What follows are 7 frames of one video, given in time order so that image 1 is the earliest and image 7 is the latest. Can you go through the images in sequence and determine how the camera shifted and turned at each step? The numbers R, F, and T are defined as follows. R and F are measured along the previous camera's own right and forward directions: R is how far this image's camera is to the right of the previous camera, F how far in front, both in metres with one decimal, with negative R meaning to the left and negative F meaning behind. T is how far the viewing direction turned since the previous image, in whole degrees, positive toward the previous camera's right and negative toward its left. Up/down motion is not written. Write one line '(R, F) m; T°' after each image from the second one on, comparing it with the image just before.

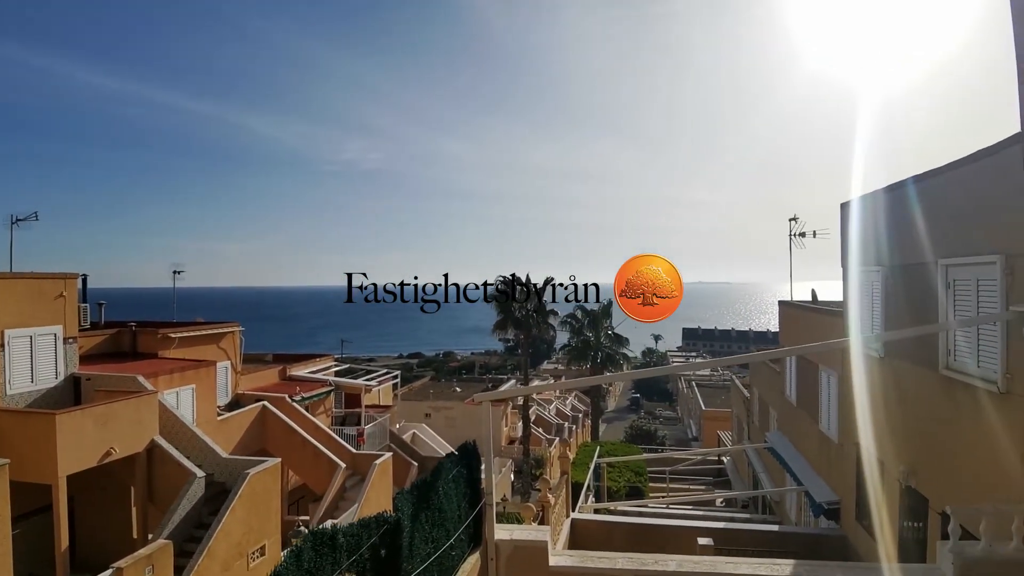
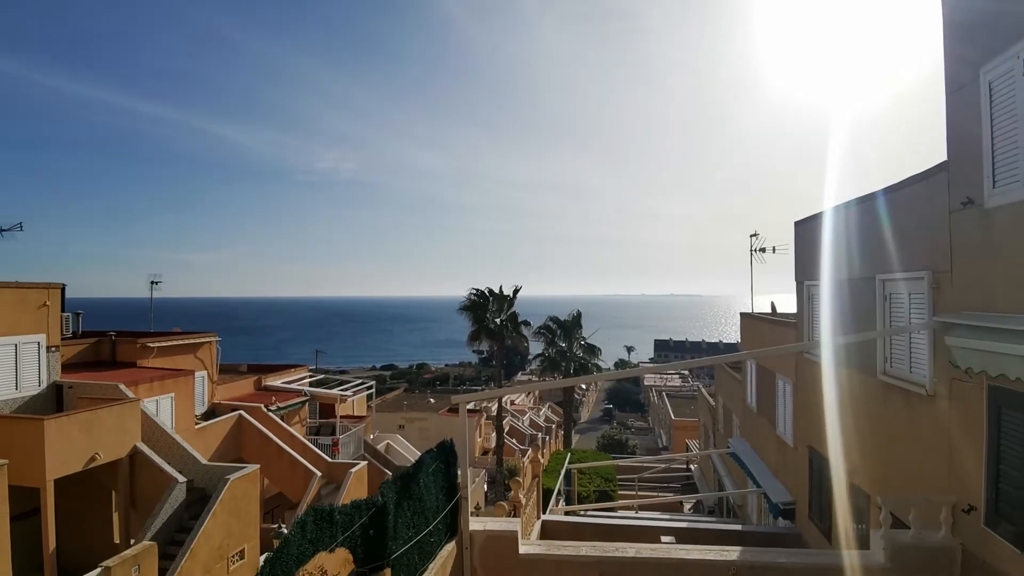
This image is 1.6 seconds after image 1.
(0.0, -0.5) m; +3°
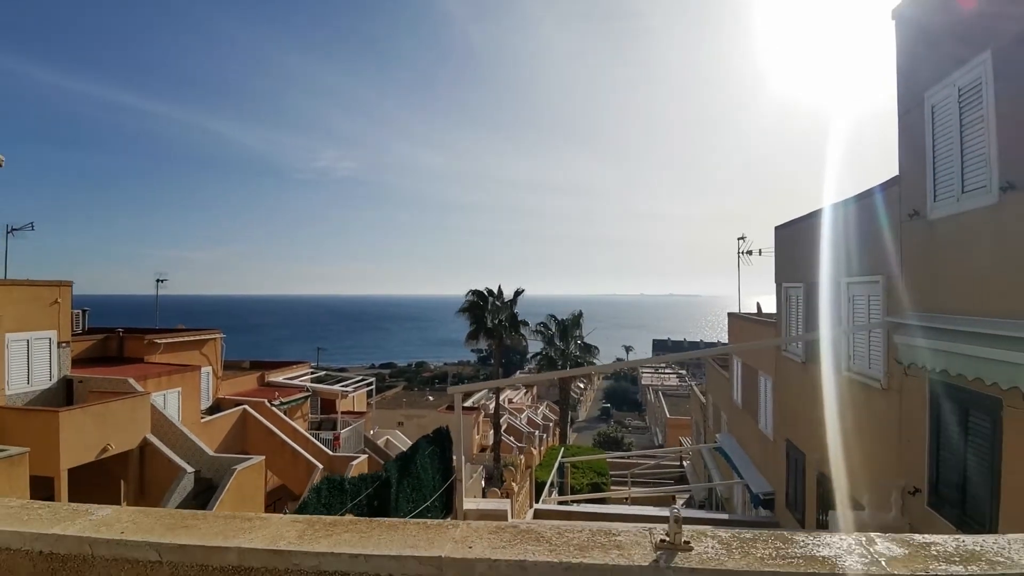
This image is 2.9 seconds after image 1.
(+0.1, -0.5) m; 0°
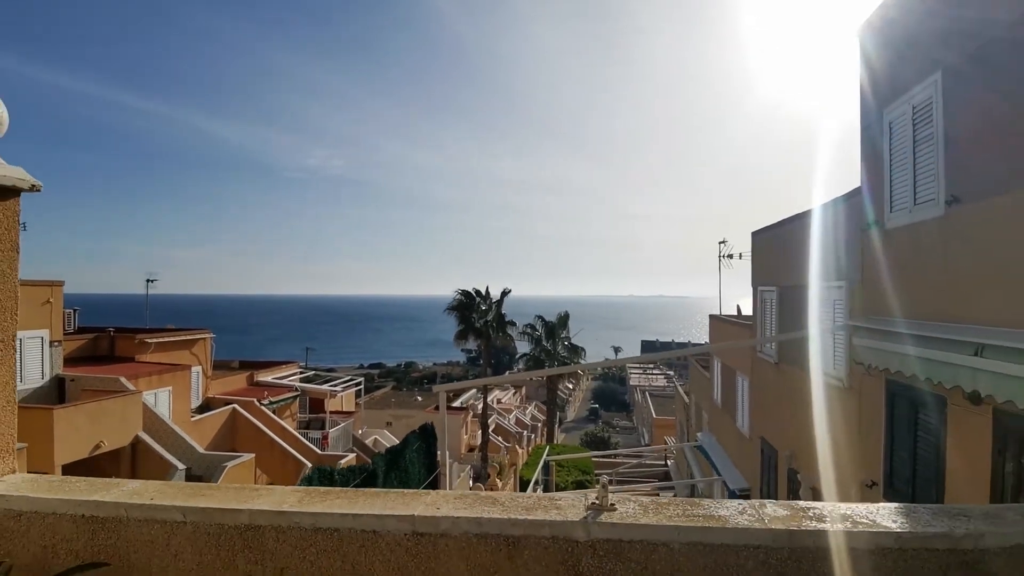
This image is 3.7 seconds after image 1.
(+0.1, -0.3) m; +1°
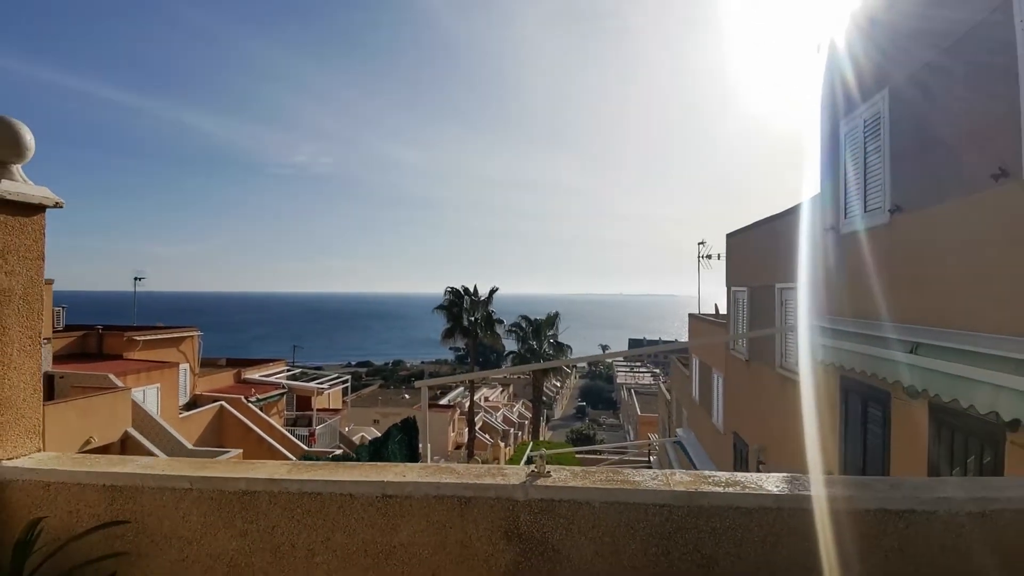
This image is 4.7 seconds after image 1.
(+0.1, -0.3) m; +1°
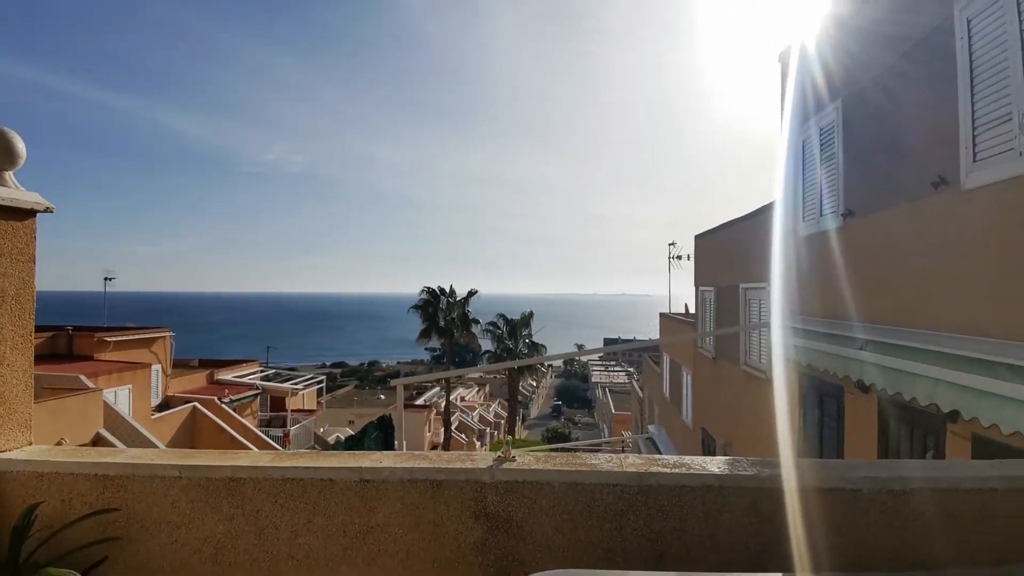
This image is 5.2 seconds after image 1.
(0.0, -0.2) m; +3°
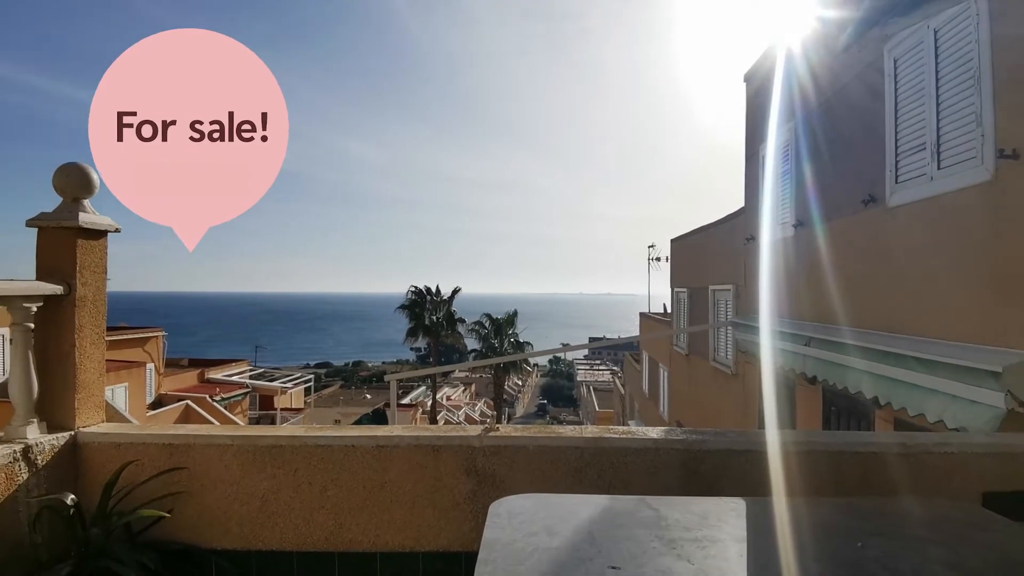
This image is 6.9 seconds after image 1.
(0.0, -0.5) m; +2°
